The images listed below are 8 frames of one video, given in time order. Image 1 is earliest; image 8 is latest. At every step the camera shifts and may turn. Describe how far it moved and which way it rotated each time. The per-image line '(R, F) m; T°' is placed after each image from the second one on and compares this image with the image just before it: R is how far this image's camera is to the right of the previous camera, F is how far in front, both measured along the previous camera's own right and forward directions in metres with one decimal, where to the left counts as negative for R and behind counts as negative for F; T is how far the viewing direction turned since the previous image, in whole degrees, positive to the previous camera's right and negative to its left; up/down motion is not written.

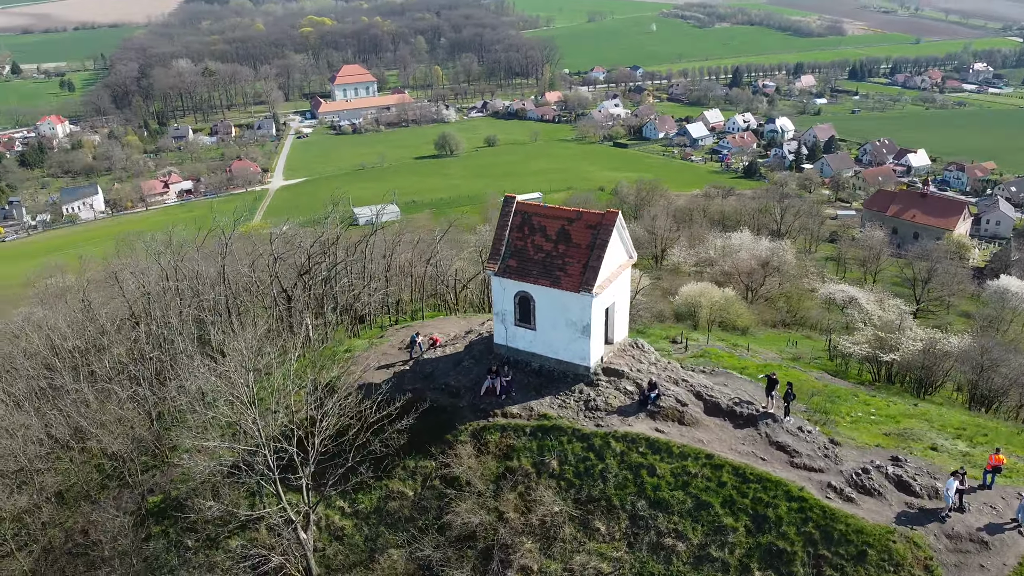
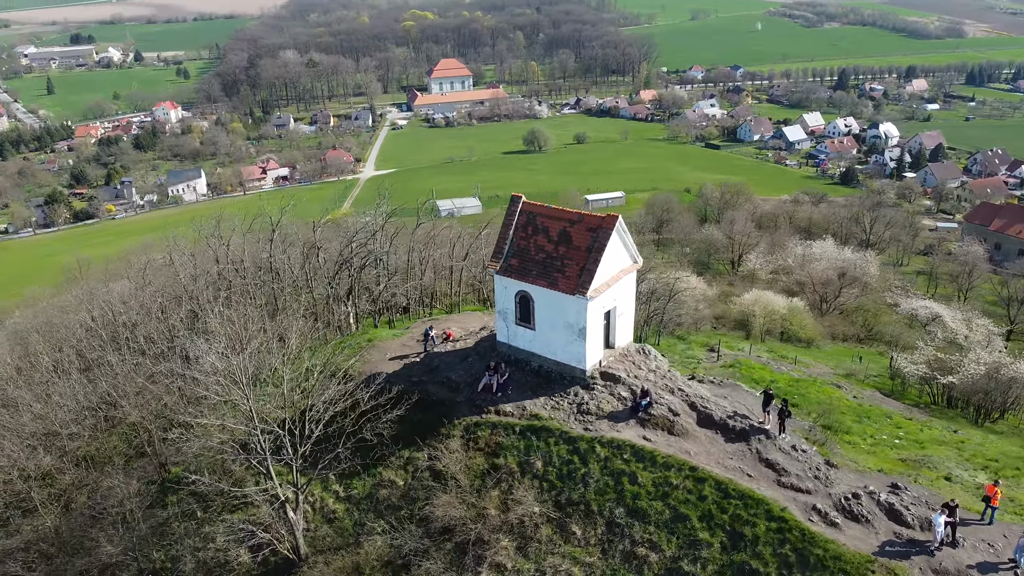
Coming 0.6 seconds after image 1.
(+2.7, 0.0) m; -6°
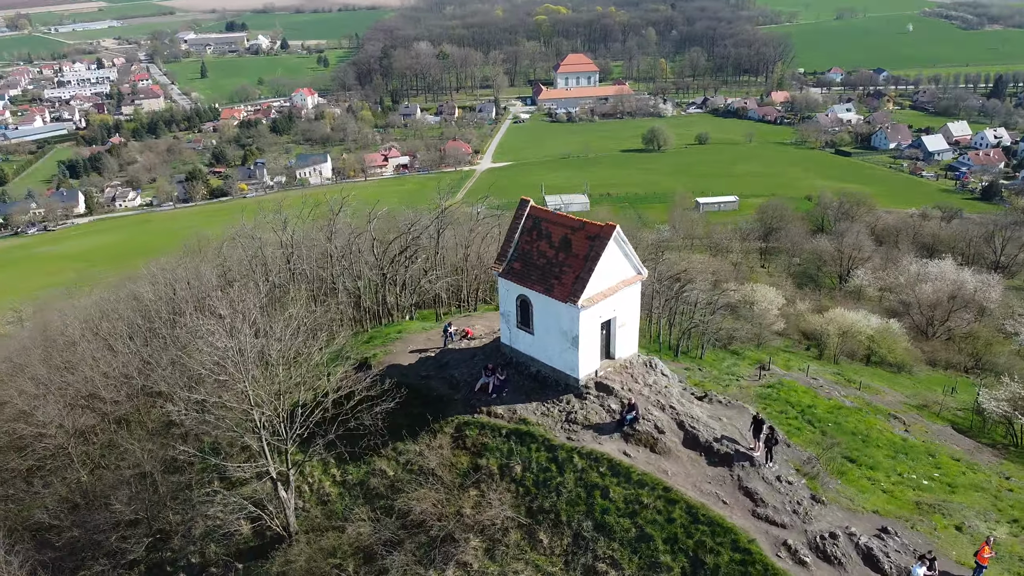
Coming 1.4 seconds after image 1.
(+3.5, +0.2) m; -8°
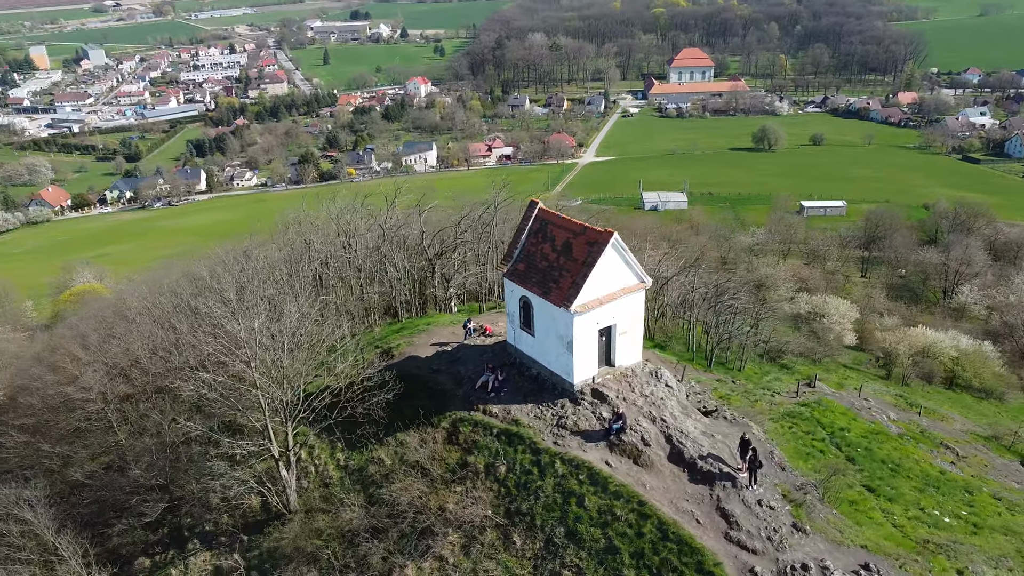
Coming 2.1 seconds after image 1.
(+3.1, +0.1) m; -7°
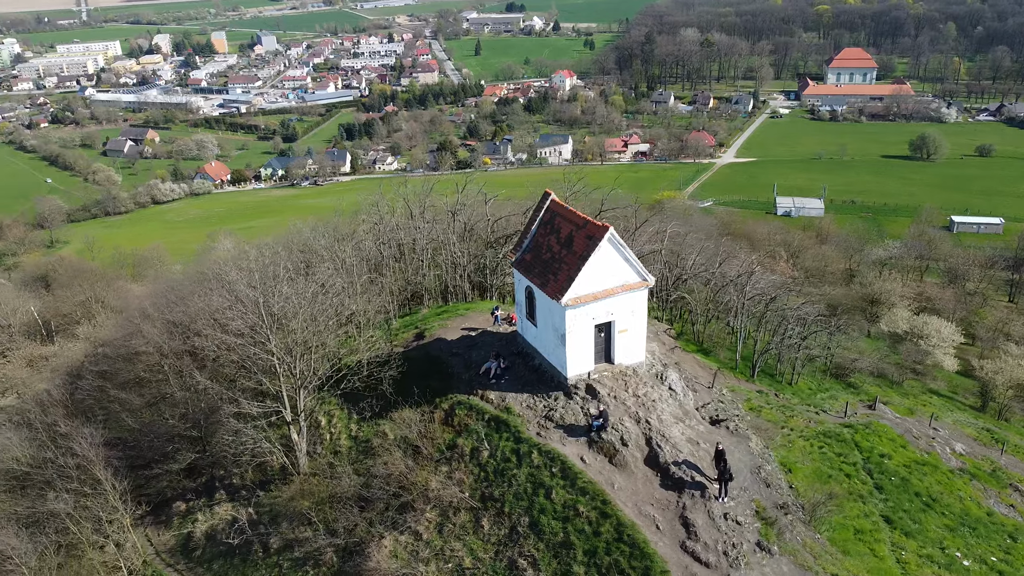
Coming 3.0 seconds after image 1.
(+4.0, +0.2) m; -10°
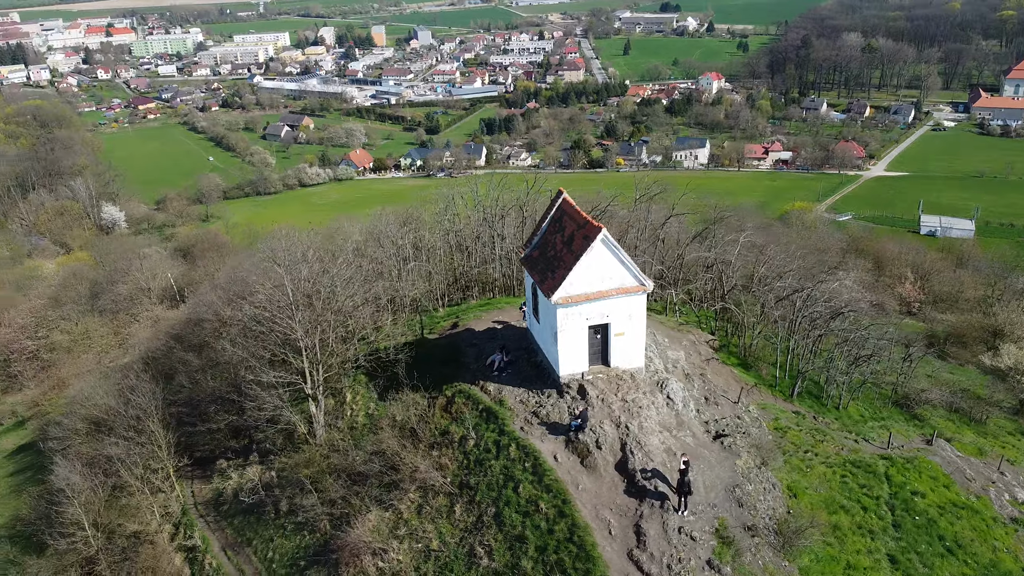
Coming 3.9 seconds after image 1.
(+4.0, 0.0) m; -10°
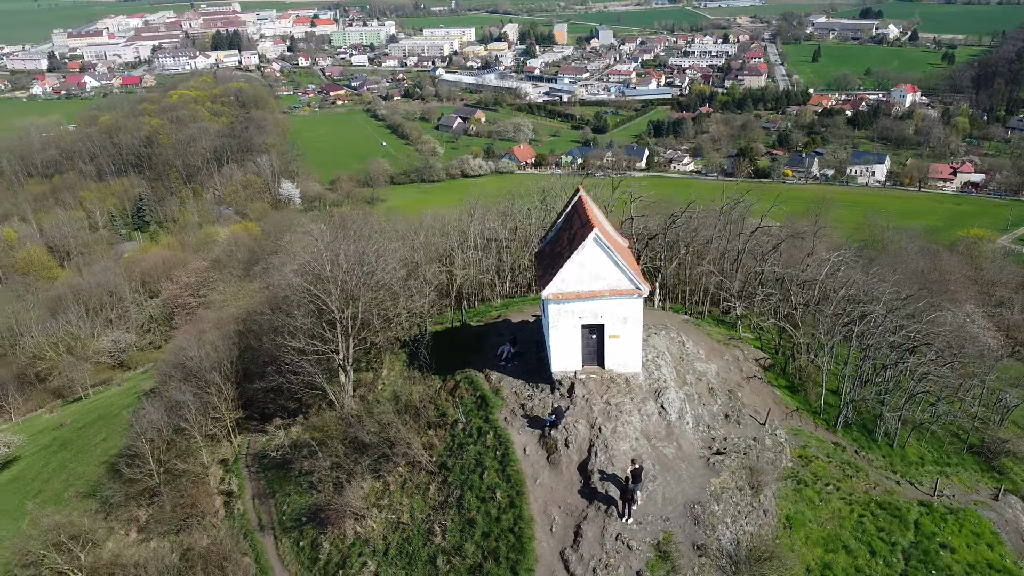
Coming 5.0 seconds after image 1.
(+4.7, +0.1) m; -12°
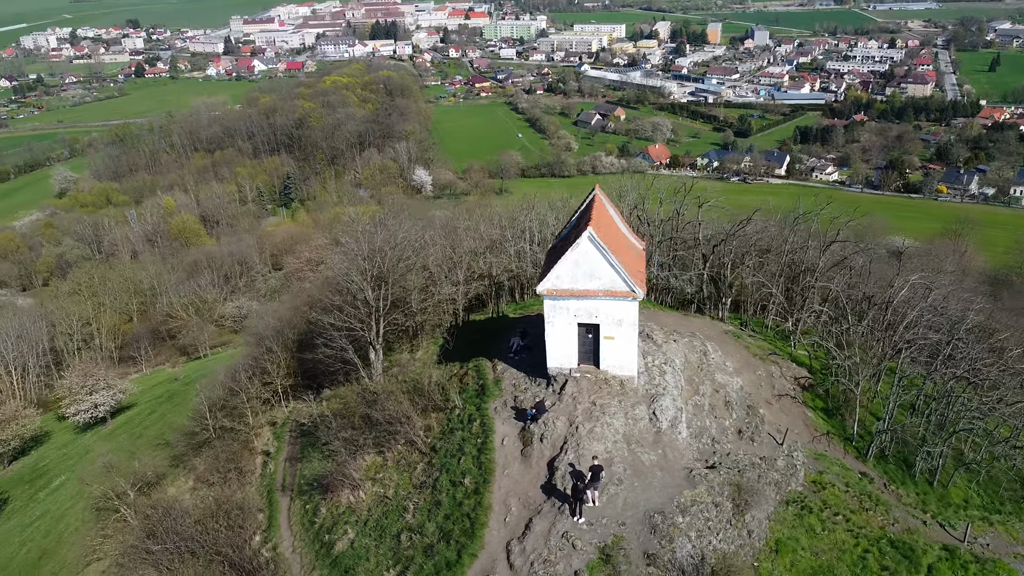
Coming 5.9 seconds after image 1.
(+3.9, 0.0) m; -9°
